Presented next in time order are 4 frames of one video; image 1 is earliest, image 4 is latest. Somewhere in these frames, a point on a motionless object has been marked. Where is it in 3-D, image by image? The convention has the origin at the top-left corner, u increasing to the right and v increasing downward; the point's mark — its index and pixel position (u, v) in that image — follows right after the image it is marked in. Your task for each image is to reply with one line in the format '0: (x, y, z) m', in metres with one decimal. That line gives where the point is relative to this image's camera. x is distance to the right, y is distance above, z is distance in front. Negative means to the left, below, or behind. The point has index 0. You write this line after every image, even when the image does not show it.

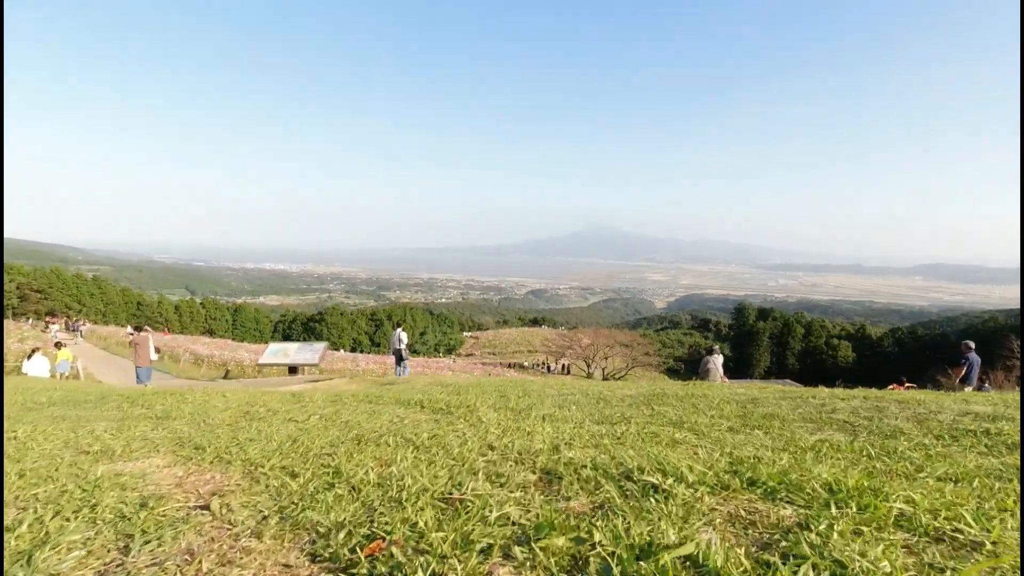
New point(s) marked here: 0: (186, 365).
0: (-10.1, -2.3, +16.9) m
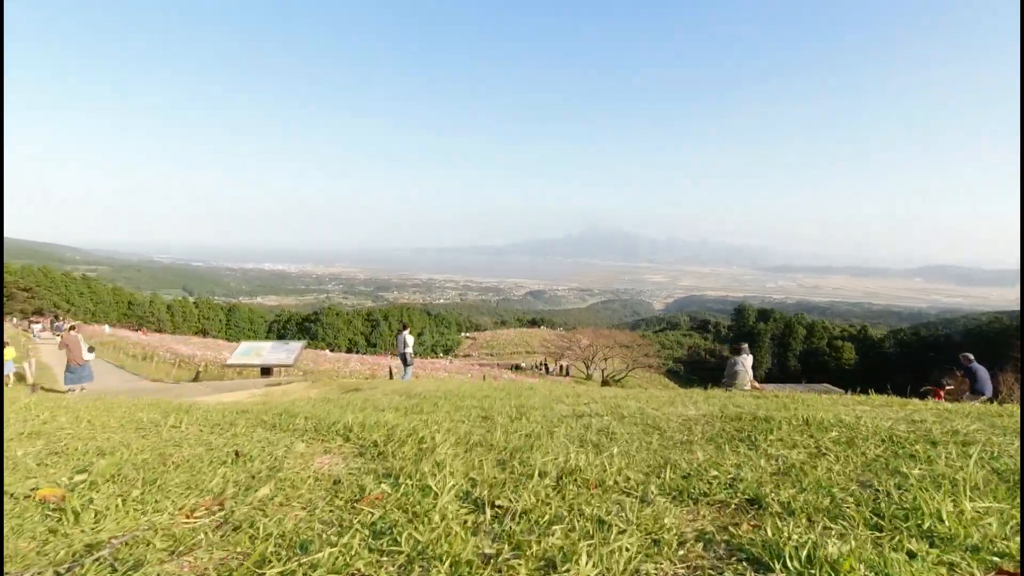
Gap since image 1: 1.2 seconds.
0: (-10.1, -2.2, +15.9) m
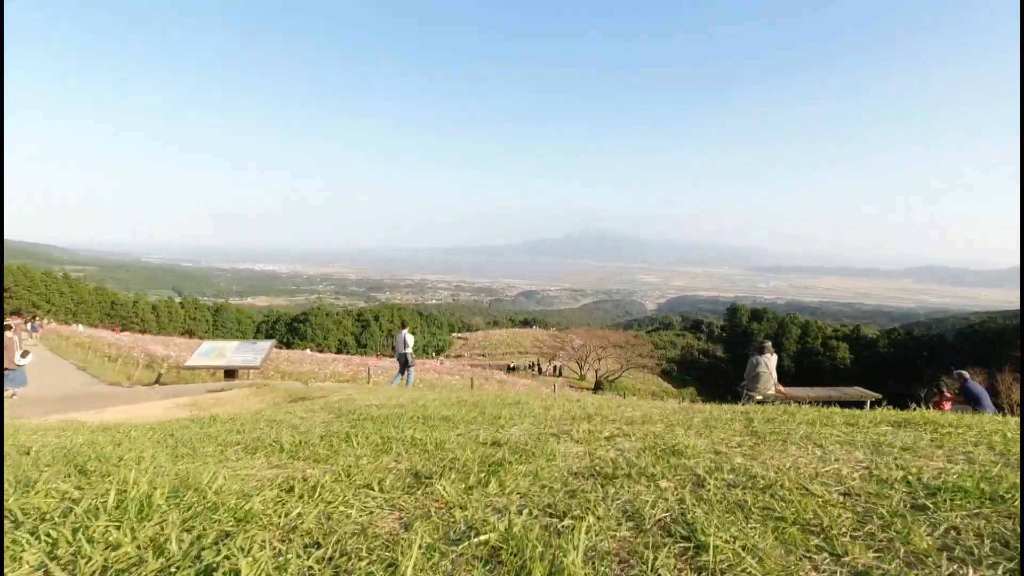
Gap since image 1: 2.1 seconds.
0: (-10.4, -2.1, +15.0) m
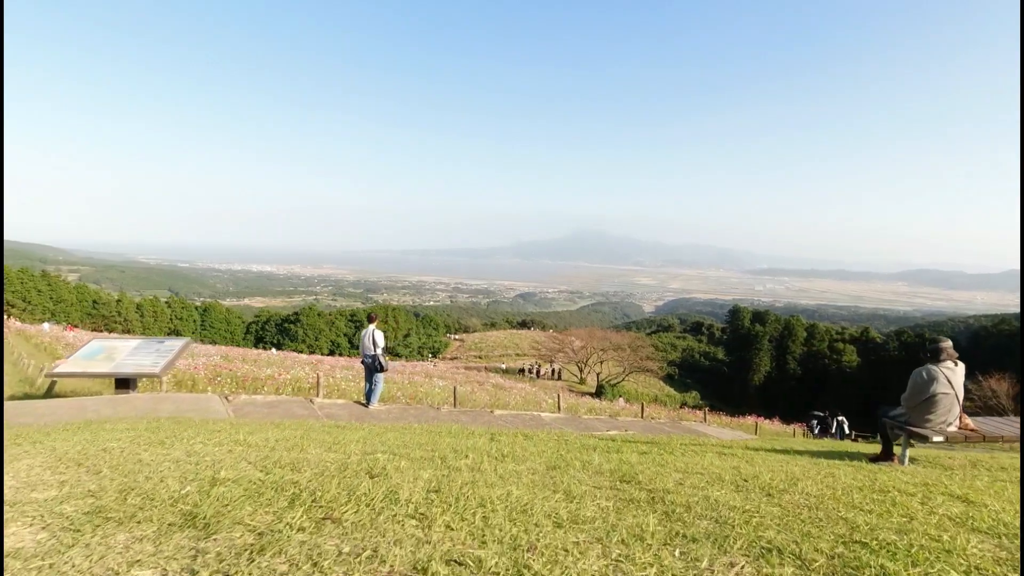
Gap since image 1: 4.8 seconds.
0: (-10.5, -1.9, +12.8) m
